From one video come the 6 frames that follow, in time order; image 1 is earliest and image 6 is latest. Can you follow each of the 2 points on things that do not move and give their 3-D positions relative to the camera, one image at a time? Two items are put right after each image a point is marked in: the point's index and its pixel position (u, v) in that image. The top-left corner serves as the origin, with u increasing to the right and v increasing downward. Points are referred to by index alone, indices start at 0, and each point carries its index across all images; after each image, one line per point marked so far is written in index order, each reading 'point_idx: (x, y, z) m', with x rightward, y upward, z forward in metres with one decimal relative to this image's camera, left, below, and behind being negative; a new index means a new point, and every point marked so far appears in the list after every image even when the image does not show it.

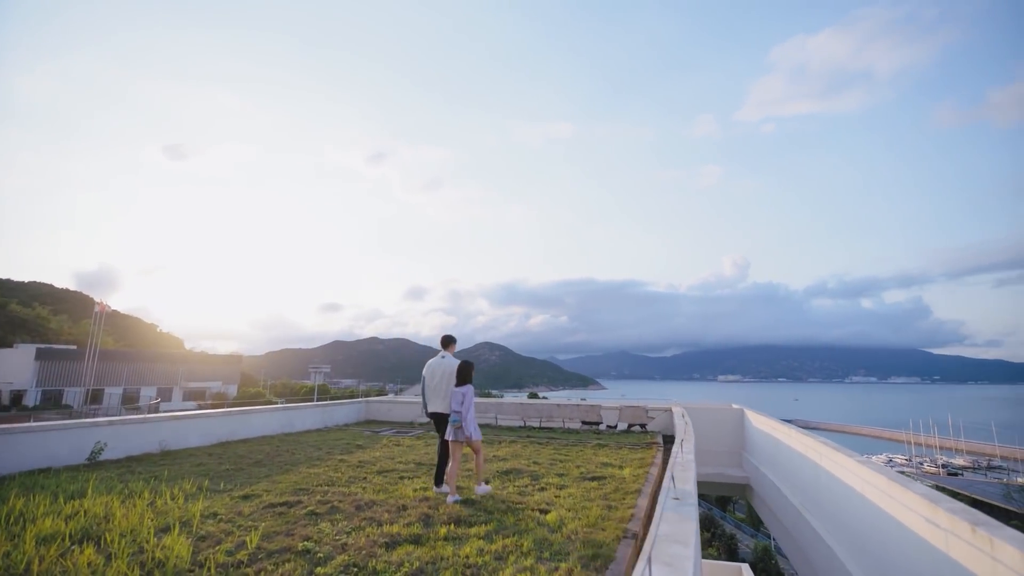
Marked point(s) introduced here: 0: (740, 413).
0: (+4.3, -2.3, +9.9) m
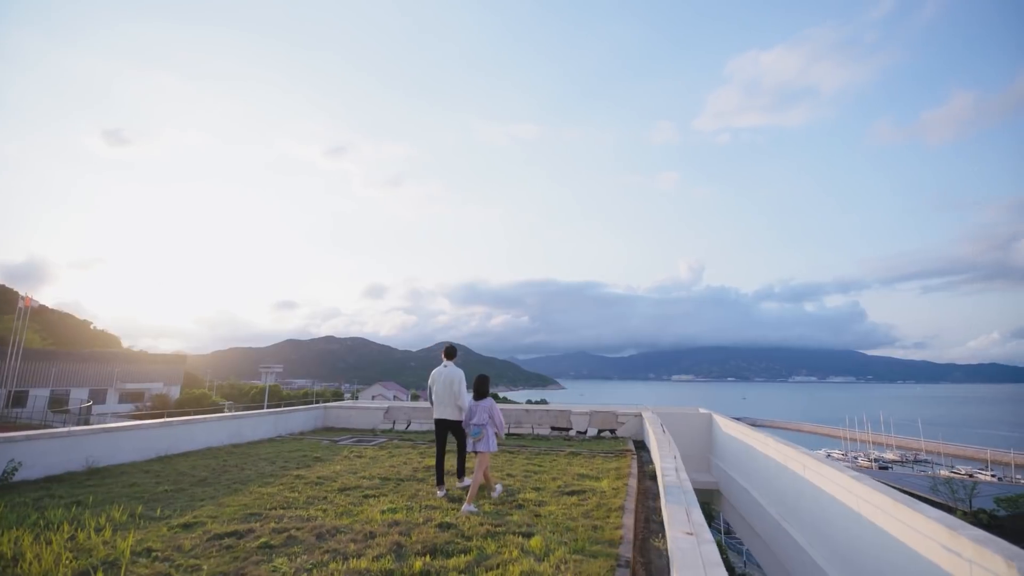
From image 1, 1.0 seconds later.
0: (+3.7, -2.4, +9.8) m
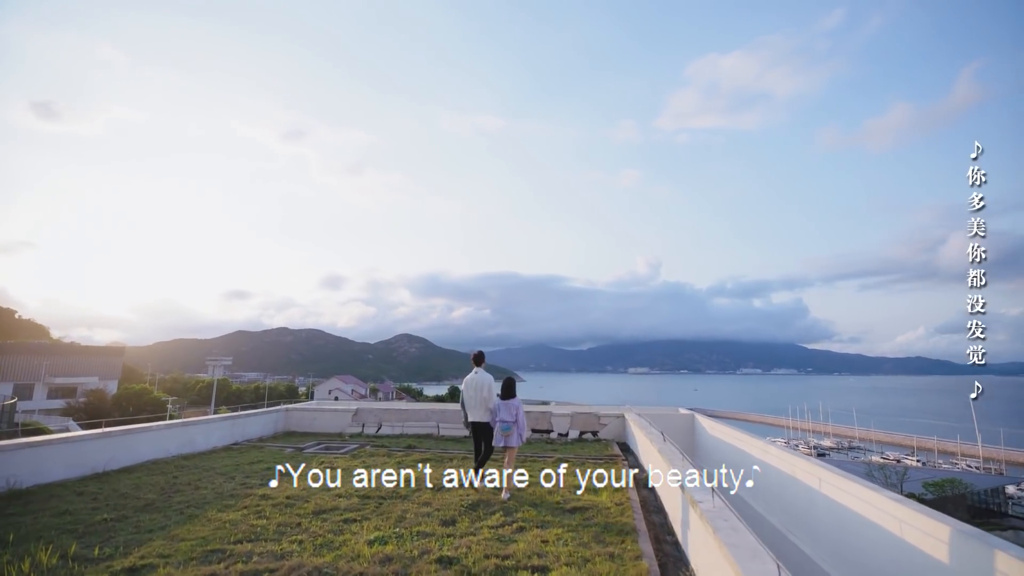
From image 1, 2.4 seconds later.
0: (+3.2, -2.3, +9.6) m
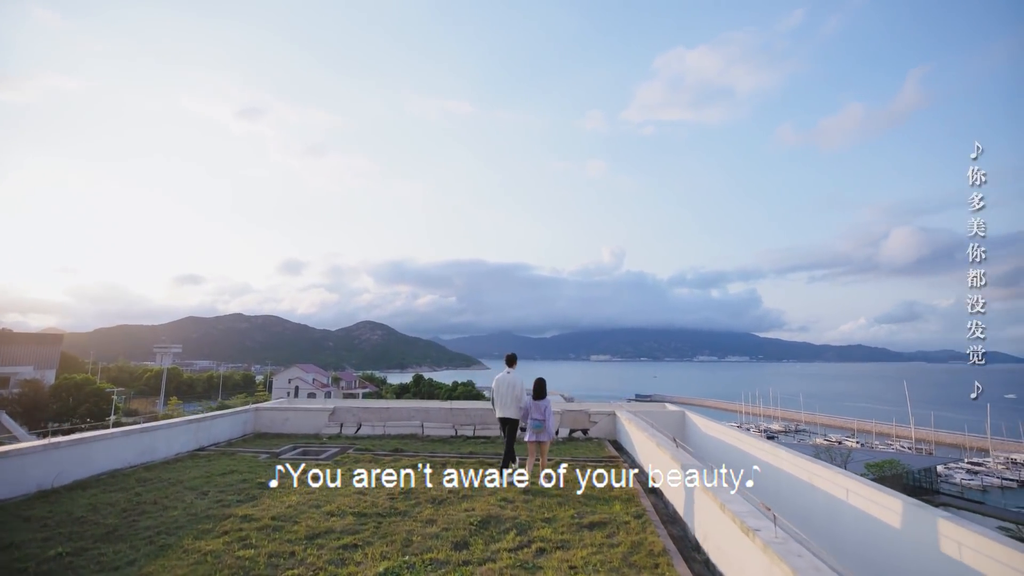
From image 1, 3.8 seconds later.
0: (+3.0, -2.2, +9.5) m
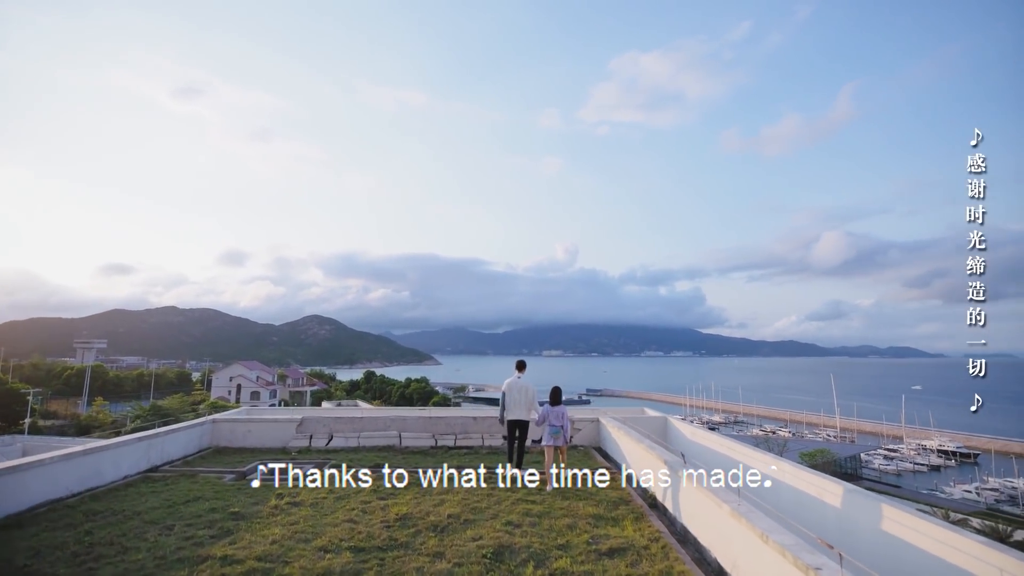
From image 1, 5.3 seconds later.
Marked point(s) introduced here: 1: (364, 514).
0: (+2.5, -2.3, +9.4) m
1: (-1.2, -1.9, +4.4) m
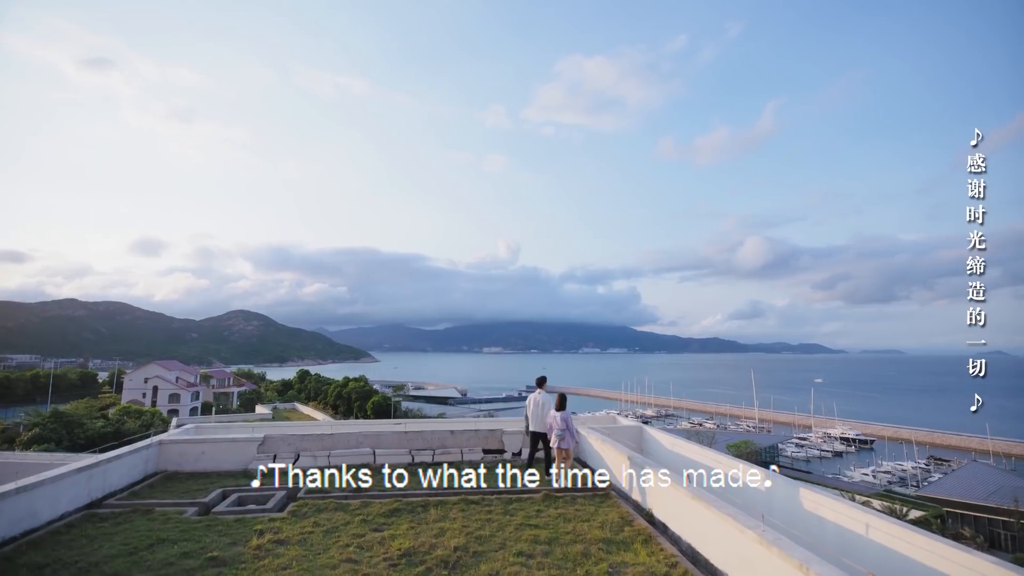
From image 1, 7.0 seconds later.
0: (+2.0, -2.4, +9.4) m
1: (-1.1, -2.0, +4.0) m
